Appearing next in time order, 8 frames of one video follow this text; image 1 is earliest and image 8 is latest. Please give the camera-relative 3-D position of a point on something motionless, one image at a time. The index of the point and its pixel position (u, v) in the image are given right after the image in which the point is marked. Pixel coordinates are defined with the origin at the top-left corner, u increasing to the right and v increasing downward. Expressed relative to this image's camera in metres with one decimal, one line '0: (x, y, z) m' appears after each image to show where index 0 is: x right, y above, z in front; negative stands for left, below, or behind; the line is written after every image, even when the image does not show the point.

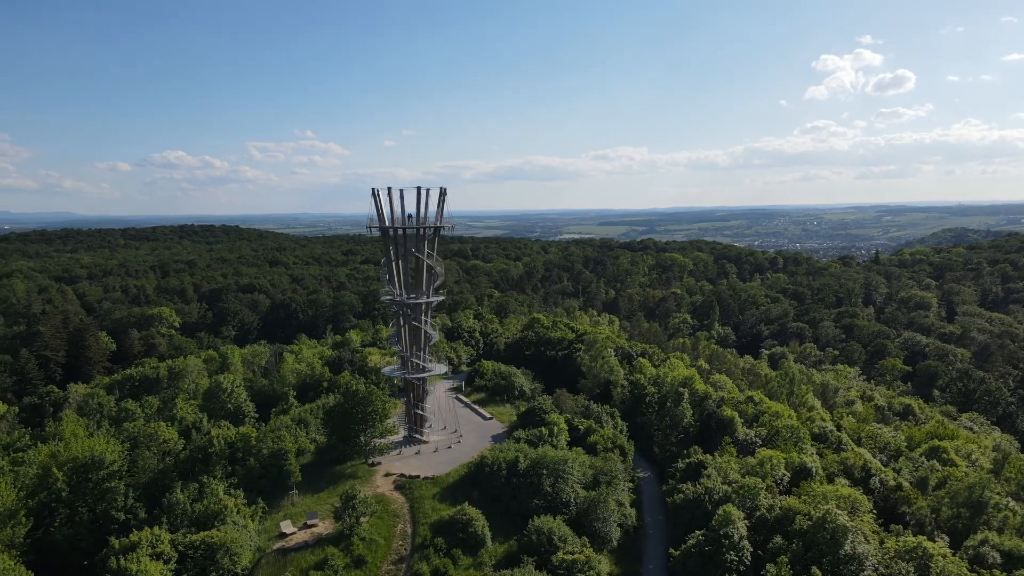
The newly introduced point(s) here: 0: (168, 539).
0: (-8.6, -6.3, +17.9) m
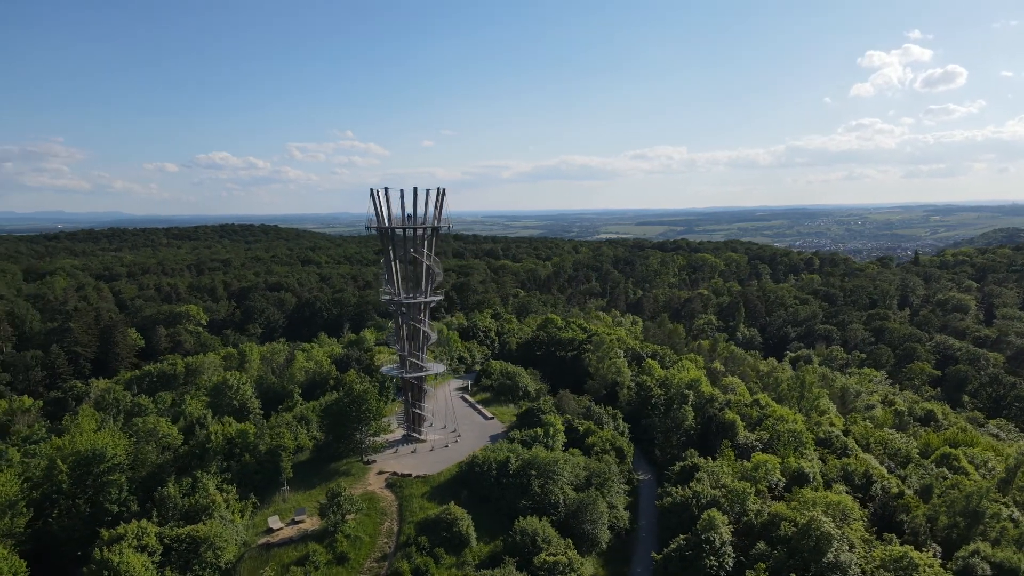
0: (-9.1, -6.2, +18.3) m
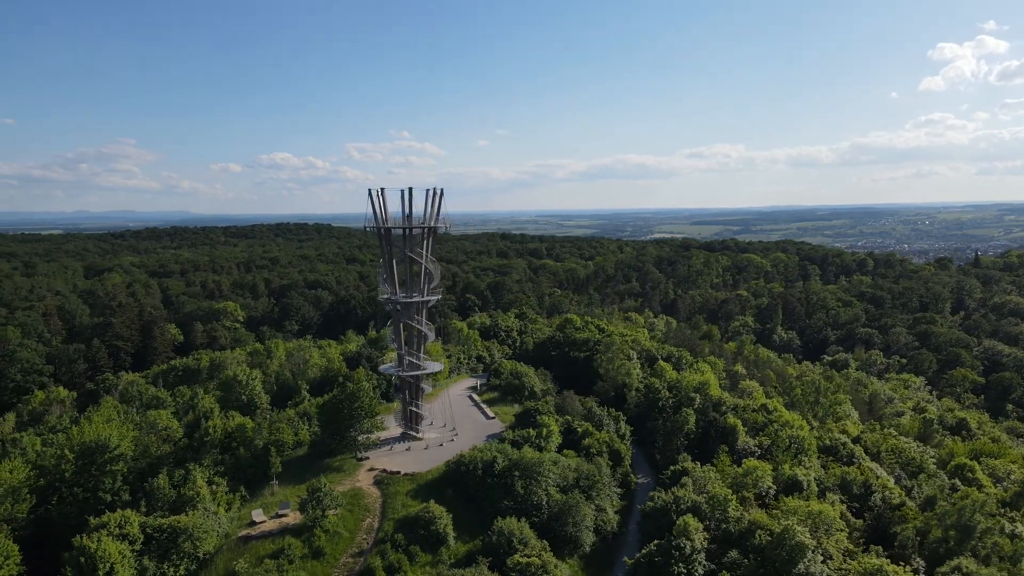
0: (-9.9, -6.2, +18.9) m
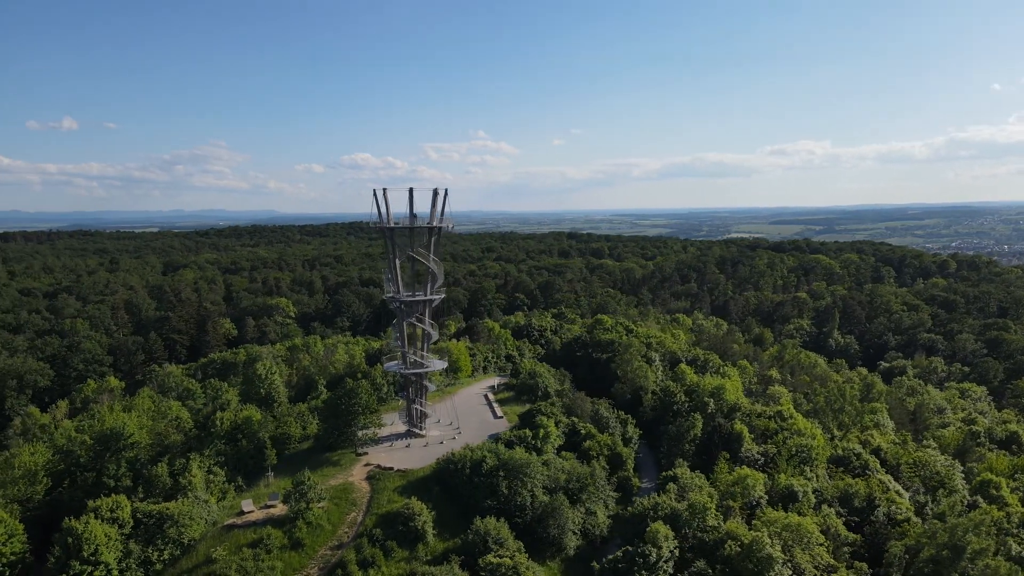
0: (-10.6, -6.1, +19.9) m
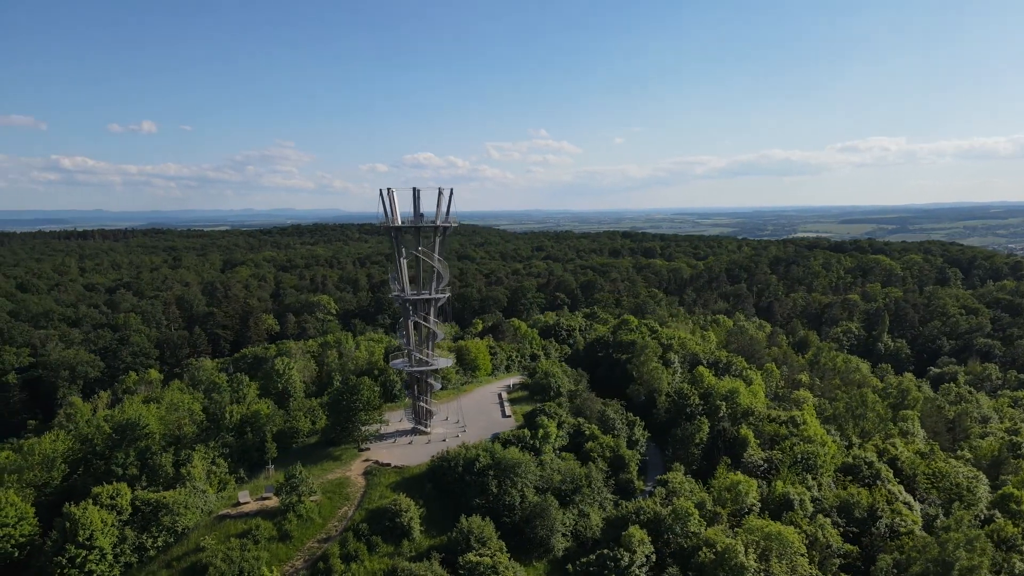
0: (-11.1, -6.0, +20.7) m
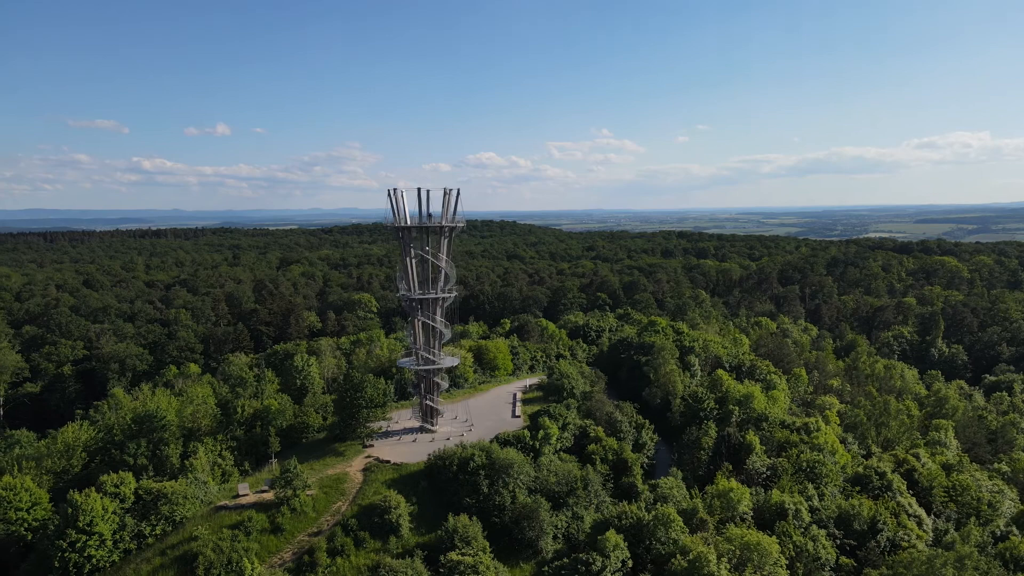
0: (-11.4, -5.9, +21.6) m
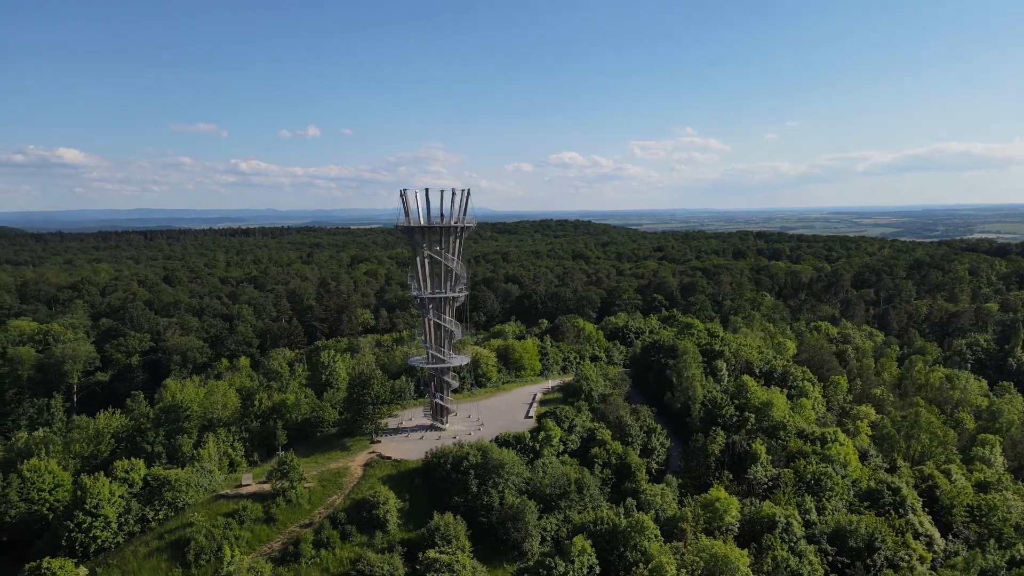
0: (-11.7, -5.8, +22.8) m
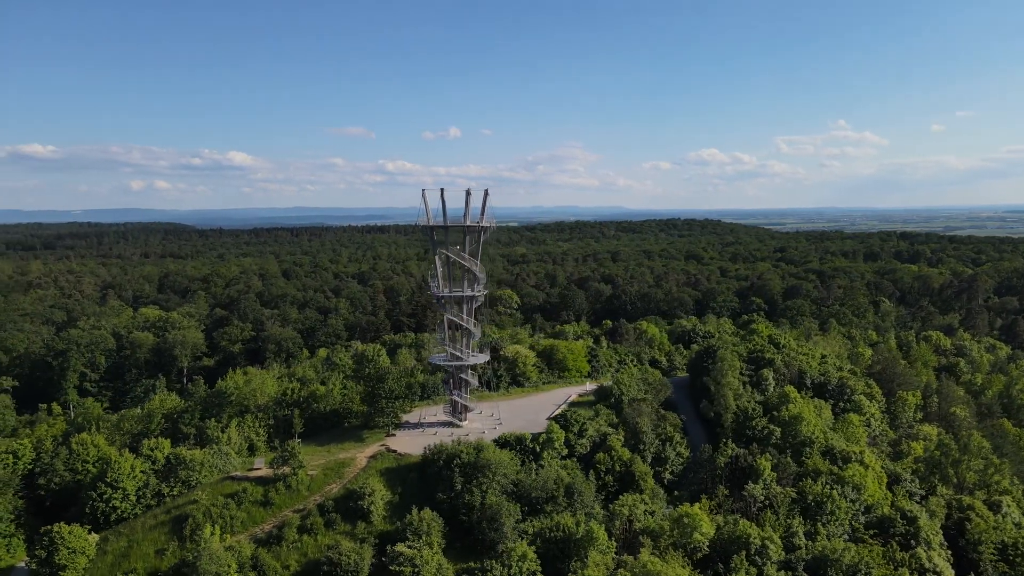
0: (-12.0, -5.6, +24.9) m
